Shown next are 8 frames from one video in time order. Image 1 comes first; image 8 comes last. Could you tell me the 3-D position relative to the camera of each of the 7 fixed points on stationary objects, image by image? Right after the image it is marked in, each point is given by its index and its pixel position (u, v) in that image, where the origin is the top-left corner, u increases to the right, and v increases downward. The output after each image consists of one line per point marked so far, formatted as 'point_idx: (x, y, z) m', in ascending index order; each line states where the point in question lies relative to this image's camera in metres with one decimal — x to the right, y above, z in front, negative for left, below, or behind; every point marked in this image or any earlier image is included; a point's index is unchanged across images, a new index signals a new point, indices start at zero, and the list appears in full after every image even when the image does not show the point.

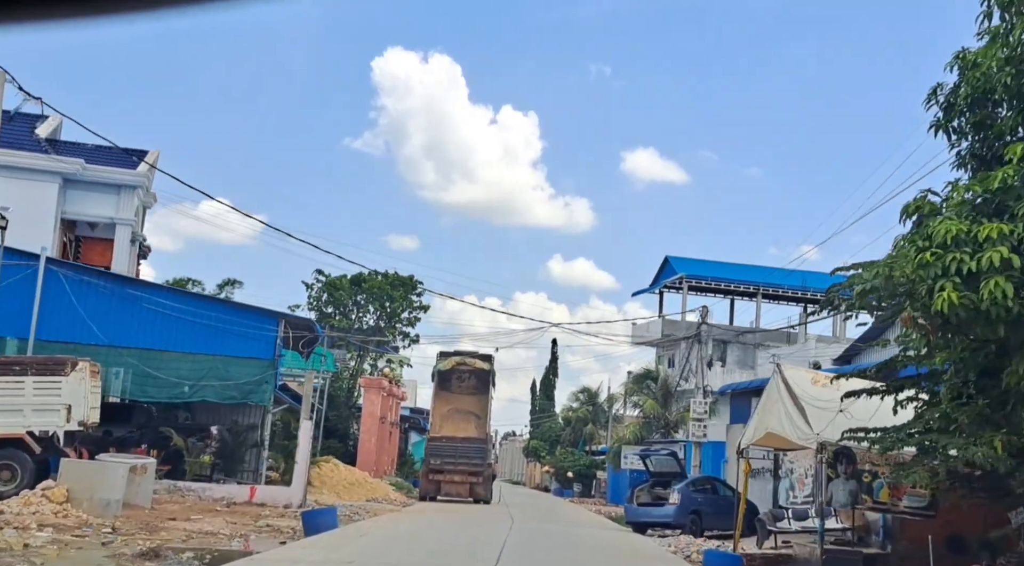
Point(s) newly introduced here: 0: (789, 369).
0: (+4.9, -1.5, +19.0) m
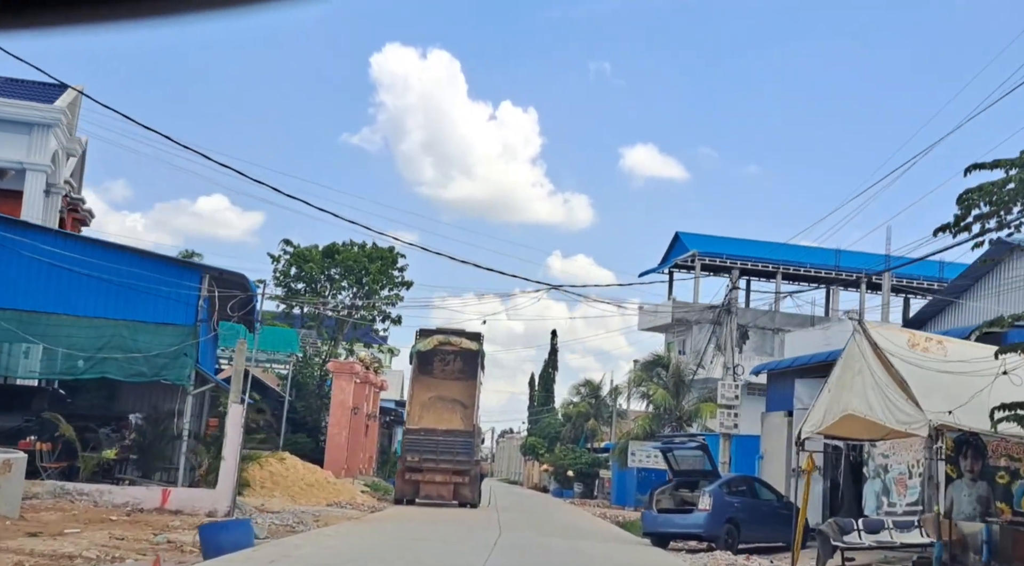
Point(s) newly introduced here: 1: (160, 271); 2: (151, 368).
0: (+4.7, -0.6, +13.9) m
1: (-6.3, +0.2, +19.3) m
2: (-6.2, -1.5, +18.5) m
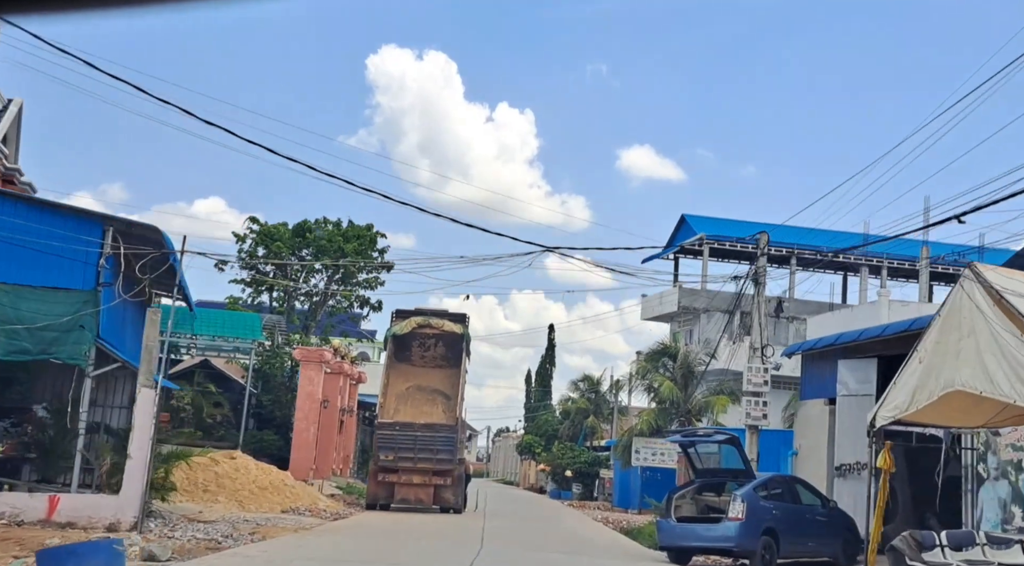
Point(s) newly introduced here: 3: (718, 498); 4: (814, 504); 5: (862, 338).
0: (+4.4, +0.1, +10.0) m
1: (-6.5, +0.9, +15.4) m
2: (-6.4, -0.8, +14.6) m
3: (+3.1, -3.3, +16.5) m
4: (+4.8, -3.5, +17.1) m
5: (+5.9, -0.9, +18.3) m
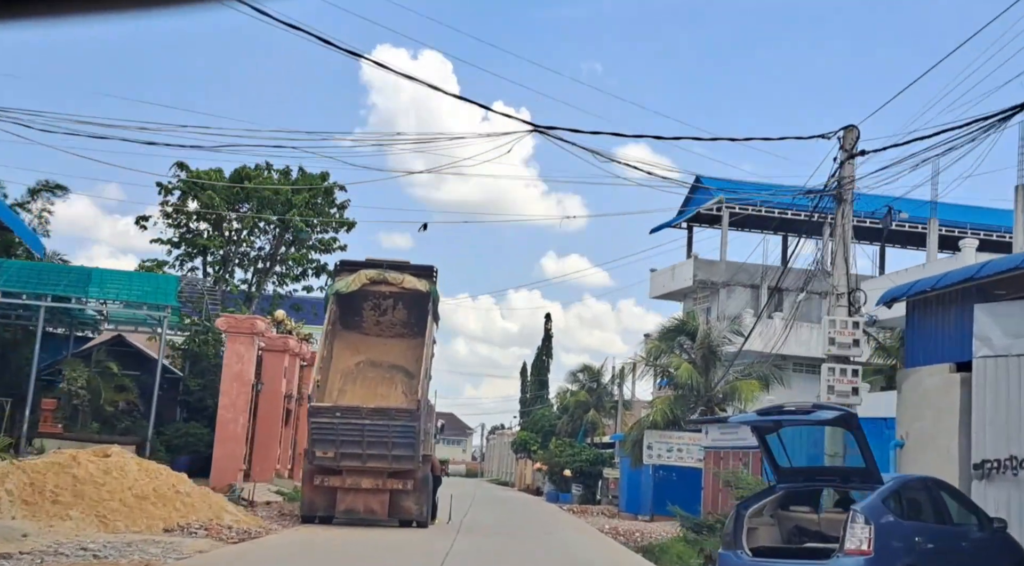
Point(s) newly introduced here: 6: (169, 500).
0: (+4.1, +1.2, +3.6) m
1: (-6.8, +1.9, +9.0) m
2: (-6.7, +0.2, +8.2) m
3: (+2.8, -2.2, +10.1) m
4: (+4.5, -2.4, +10.7) m
5: (+5.6, +0.2, +12.0) m
6: (-5.2, -3.3, +16.2) m
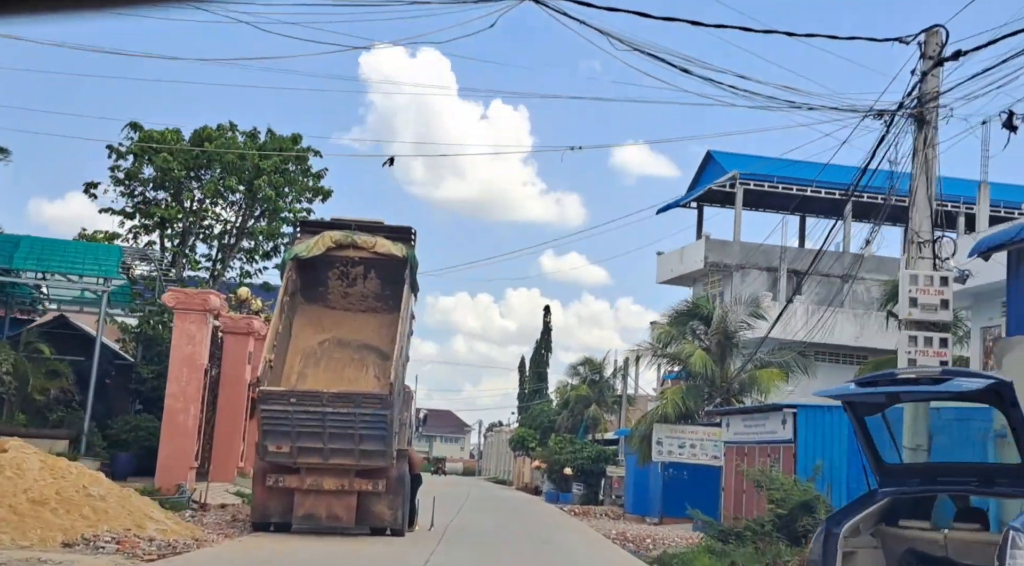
0: (+4.0, +1.8, +0.5) m
1: (-6.9, +2.5, +5.8) m
2: (-6.8, +0.8, +5.0) m
3: (+2.7, -1.6, +7.0) m
4: (+4.4, -1.8, +7.5) m
5: (+5.5, +0.8, +8.8) m
6: (-5.3, -2.7, +13.0) m
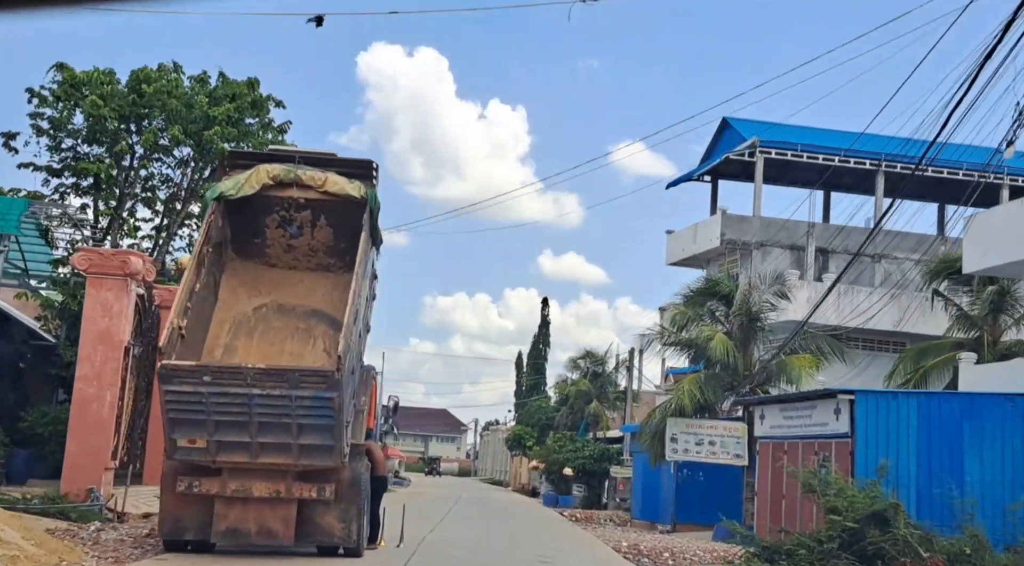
0: (+3.9, +2.4, -3.3) m
1: (-7.0, +3.1, +2.0) m
2: (-6.9, +1.4, +1.2) m
3: (+2.6, -1.0, +3.2) m
4: (+4.3, -1.2, +3.8) m
5: (+5.4, +1.4, +5.0) m
6: (-5.4, -2.1, +9.2) m
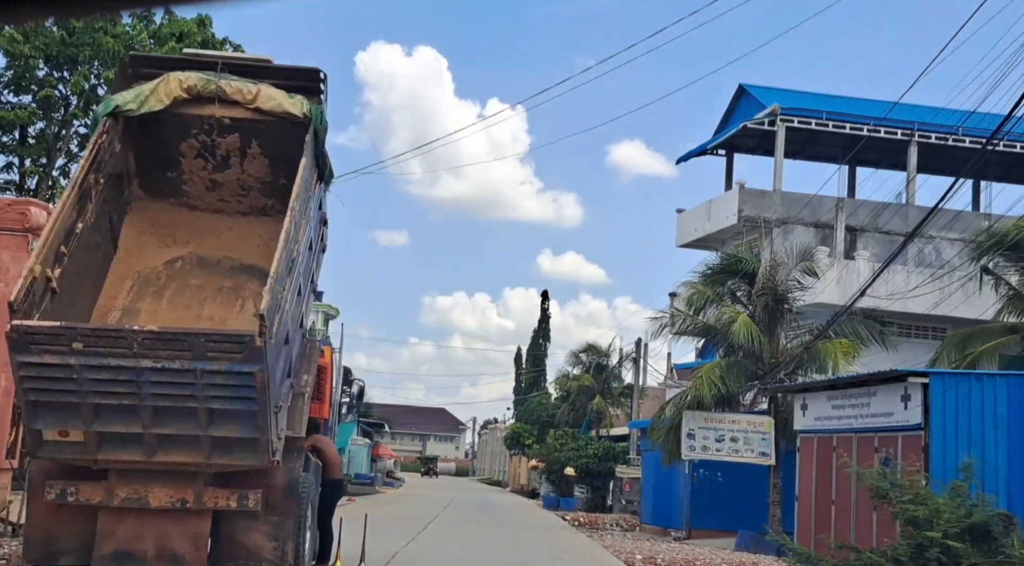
0: (+3.8, +3.0, -6.4) m
1: (-7.1, +3.6, -1.1) m
2: (-7.0, +1.9, -1.9) m
3: (+2.5, -0.5, +0.1) m
4: (+4.2, -0.6, +0.7) m
5: (+5.3, +2.0, +1.9) m
6: (-5.5, -1.6, +6.1) m
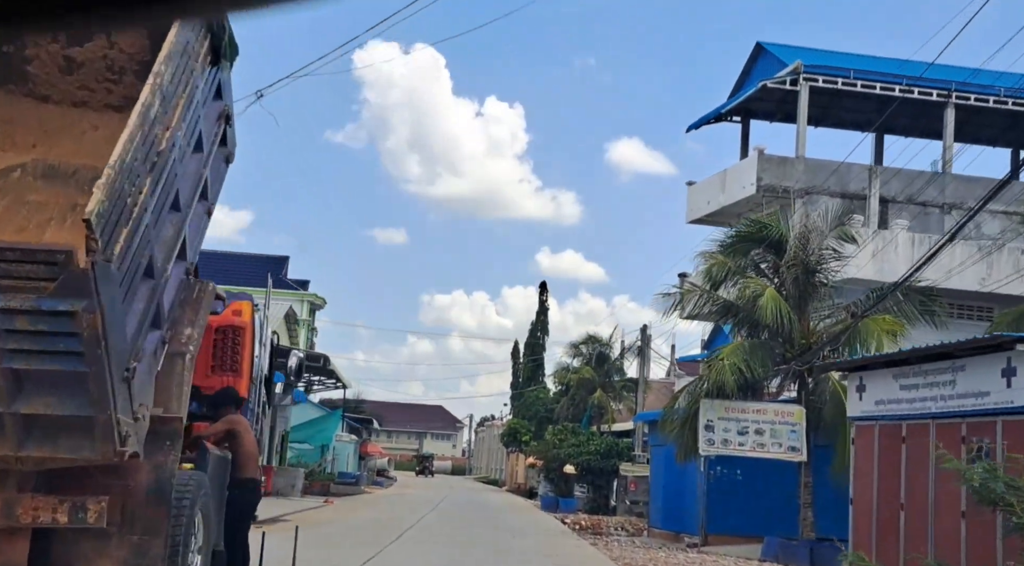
0: (+3.7, +3.5, -9.5) m
1: (-7.3, +4.2, -4.2) m
2: (-7.1, +2.4, -5.0) m
3: (+2.4, +0.1, -3.0) m
4: (+4.0, -0.1, -2.4) m
5: (+5.2, +2.5, -1.2) m
6: (-5.6, -1.1, +3.0) m
